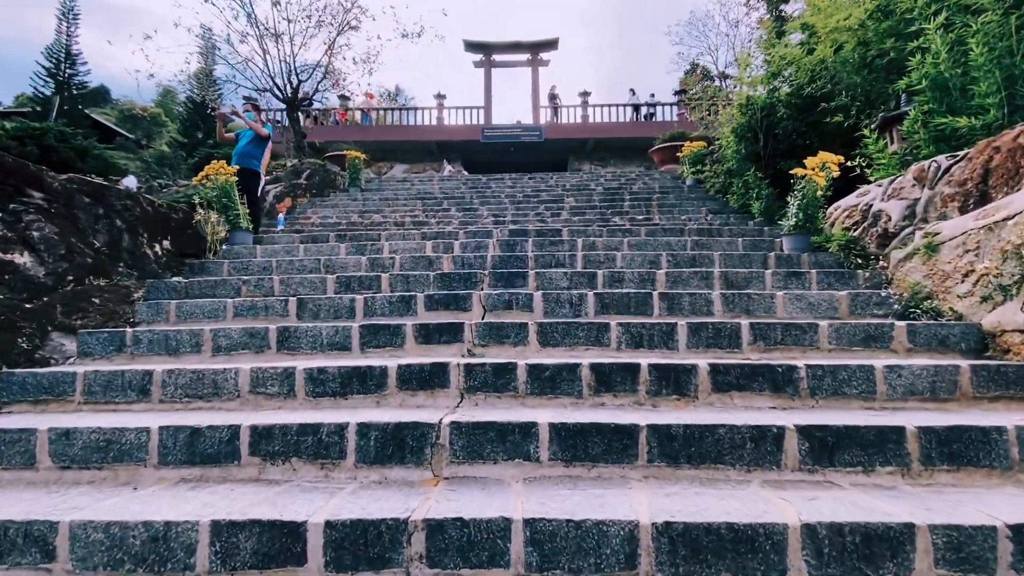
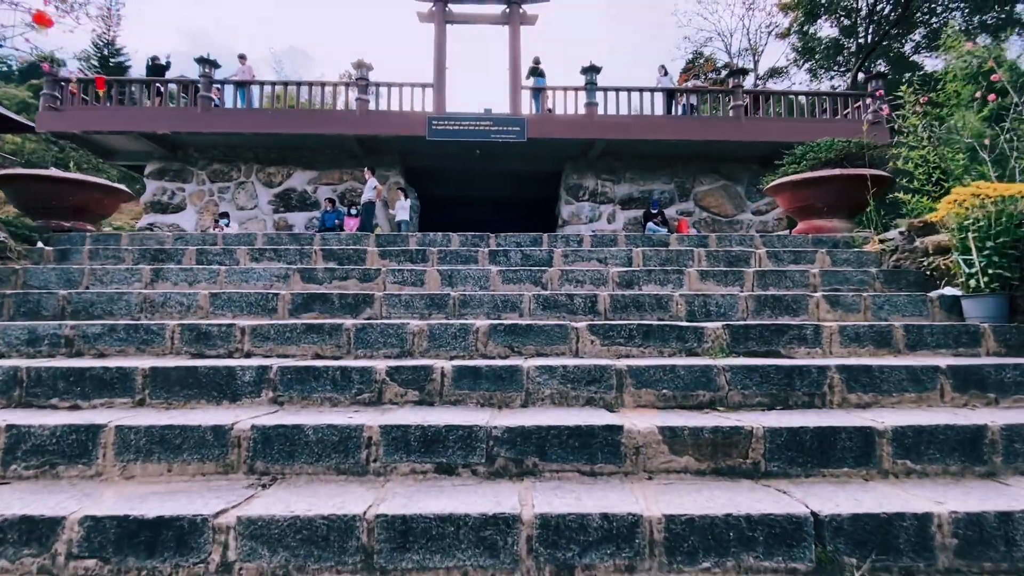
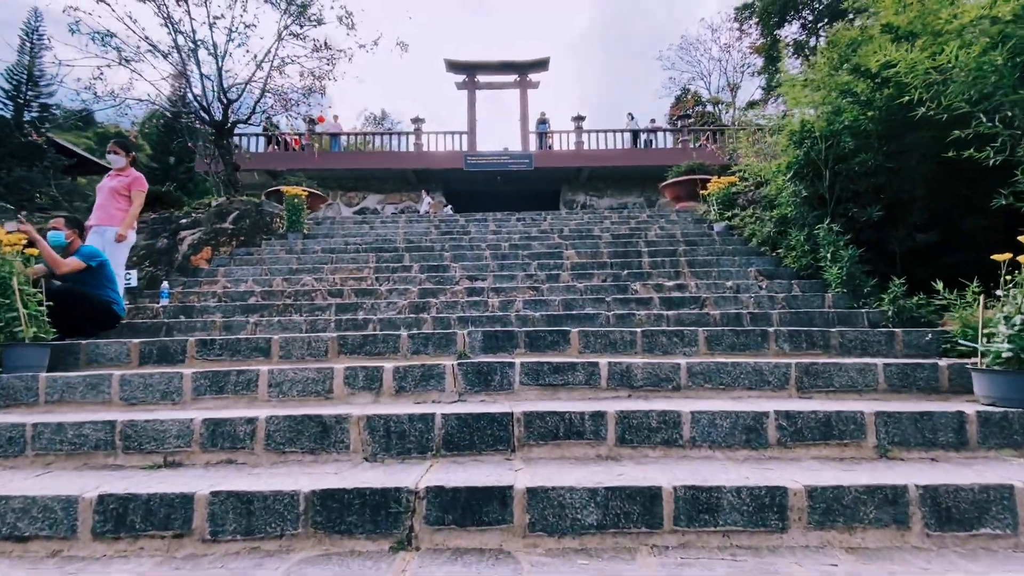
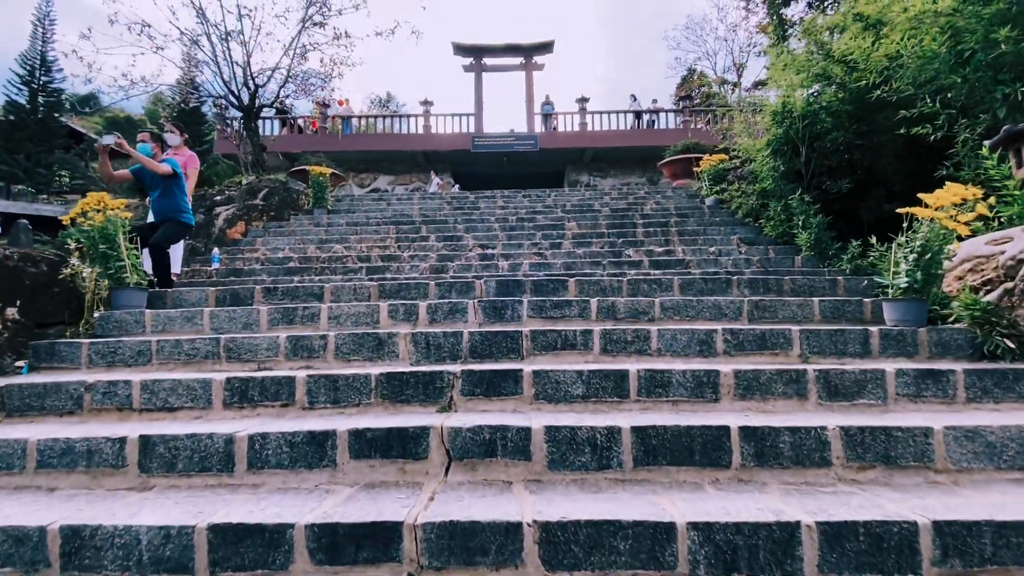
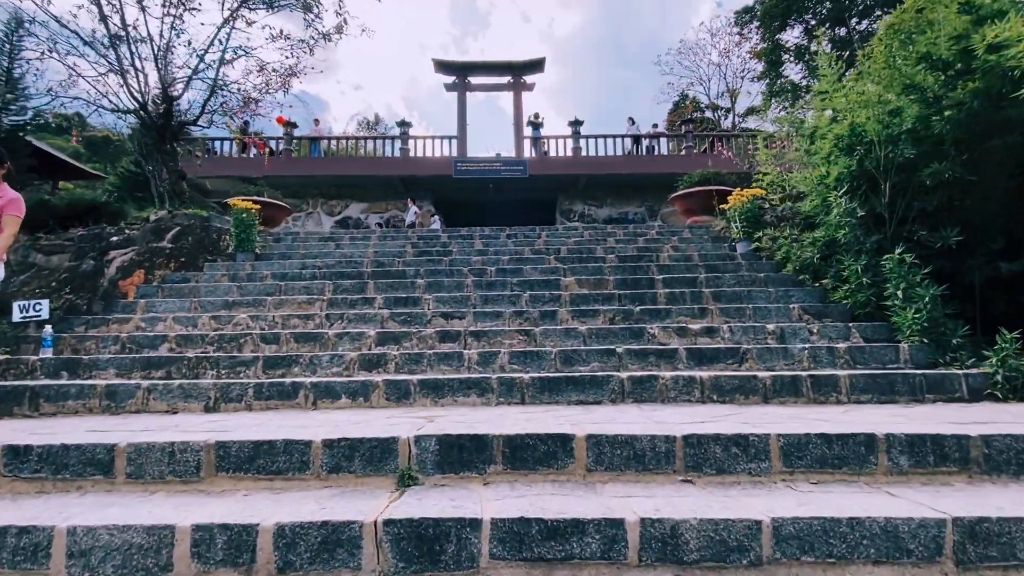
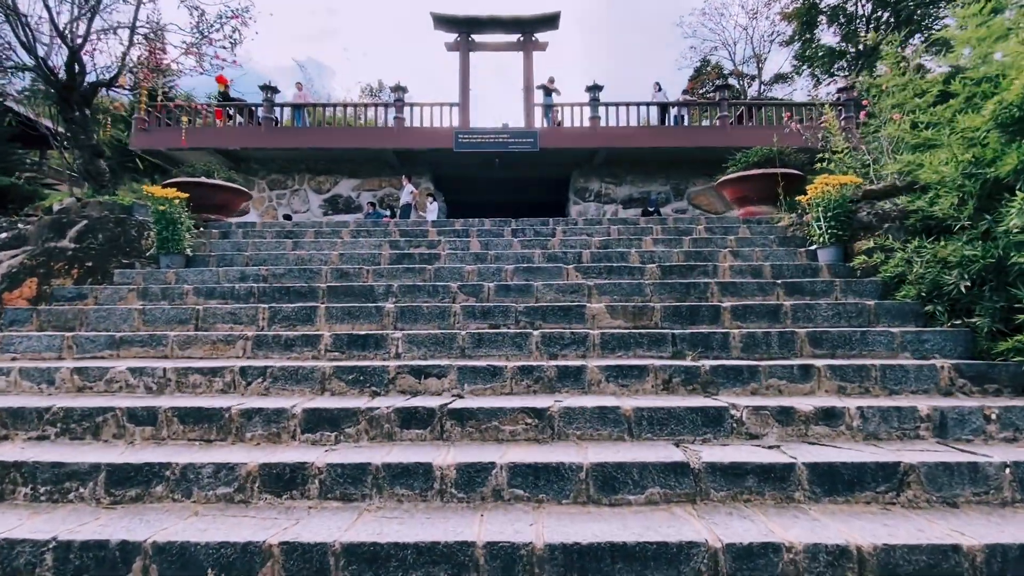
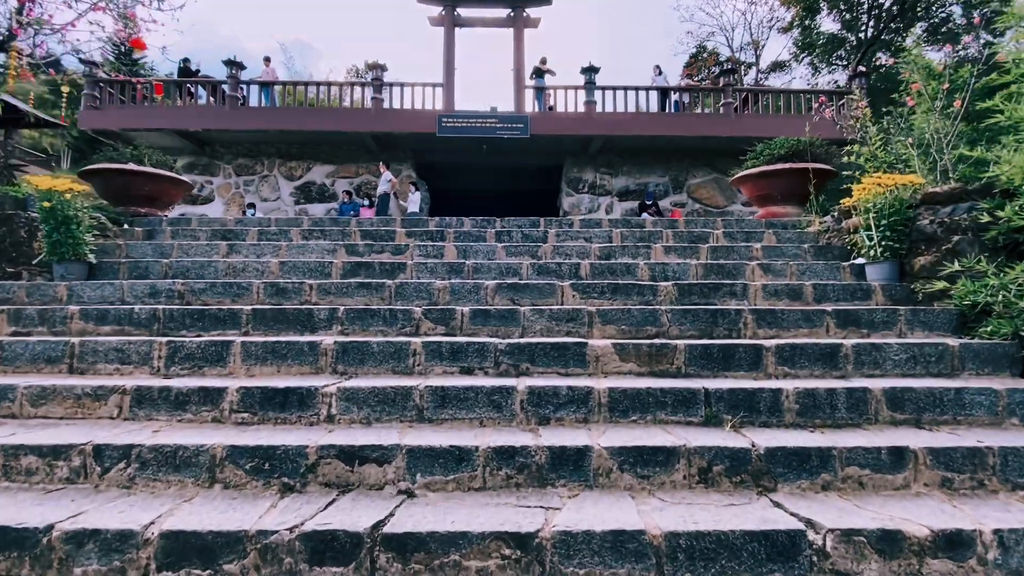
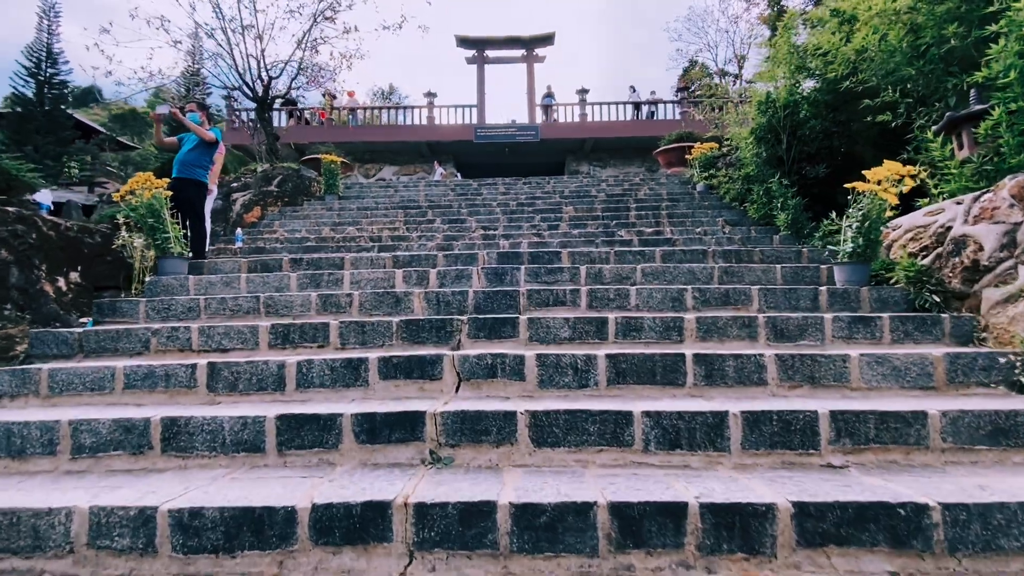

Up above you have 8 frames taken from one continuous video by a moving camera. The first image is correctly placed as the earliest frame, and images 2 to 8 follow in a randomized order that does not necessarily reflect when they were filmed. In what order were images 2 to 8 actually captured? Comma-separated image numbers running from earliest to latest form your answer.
8, 4, 3, 5, 6, 7, 2
